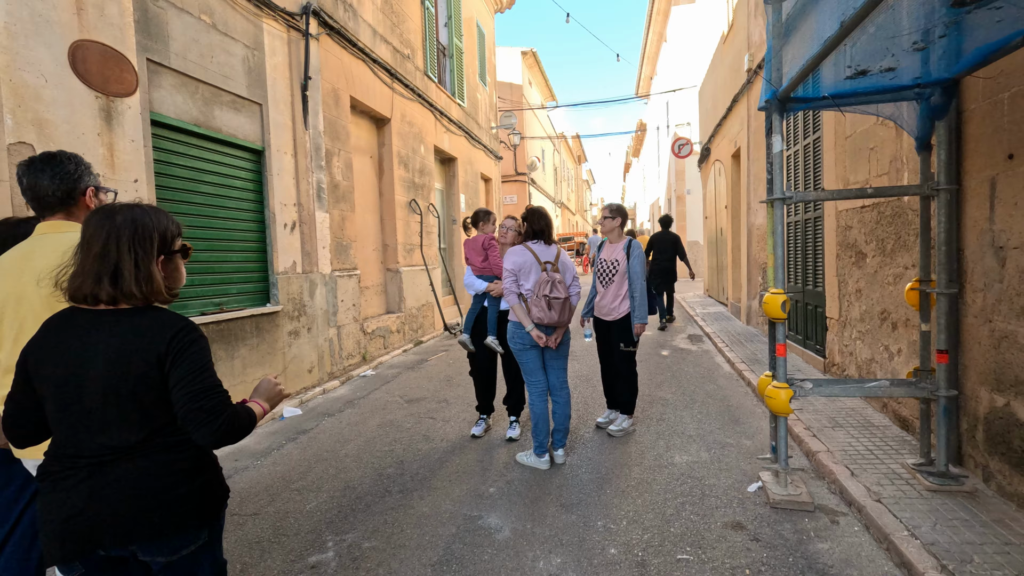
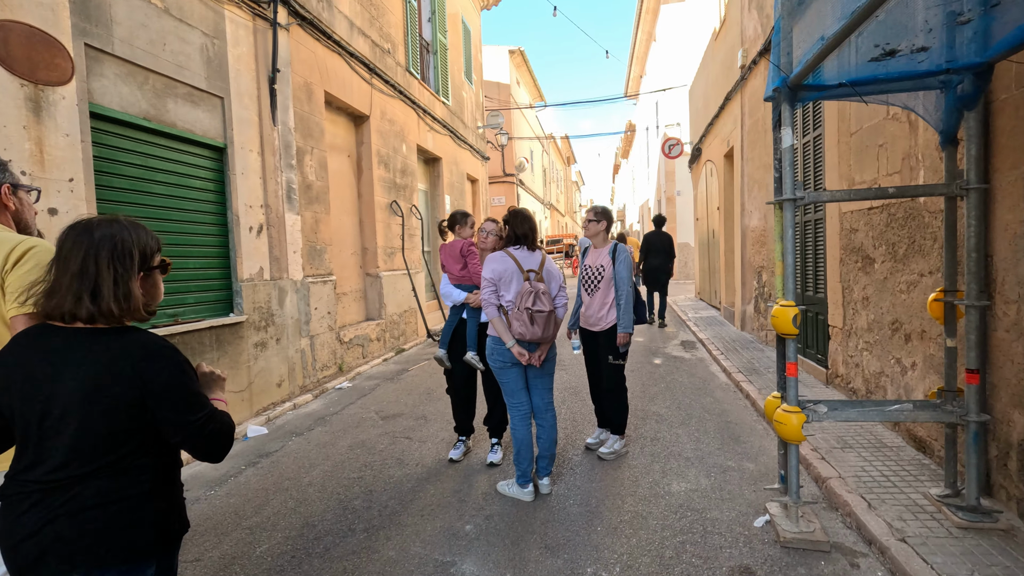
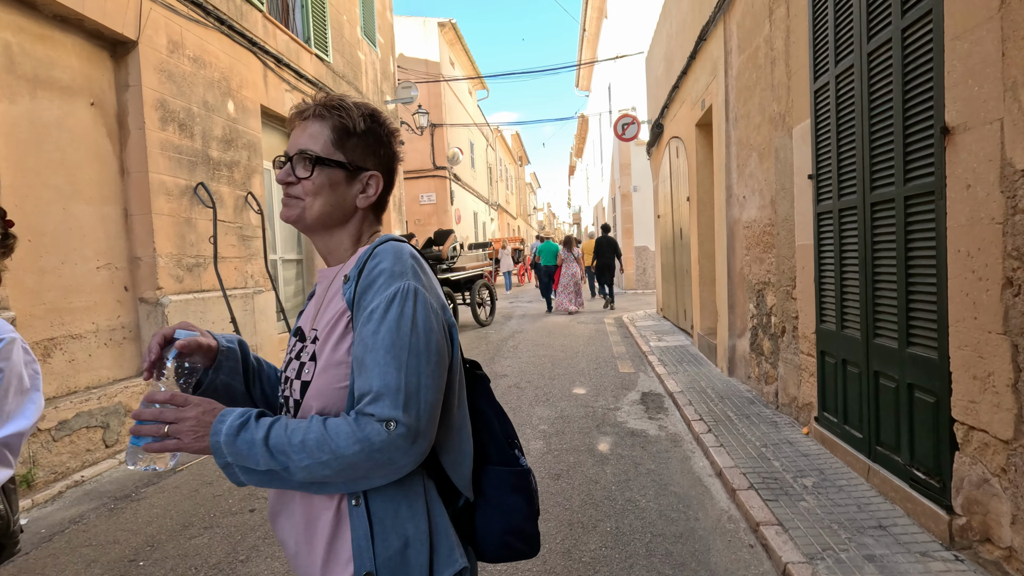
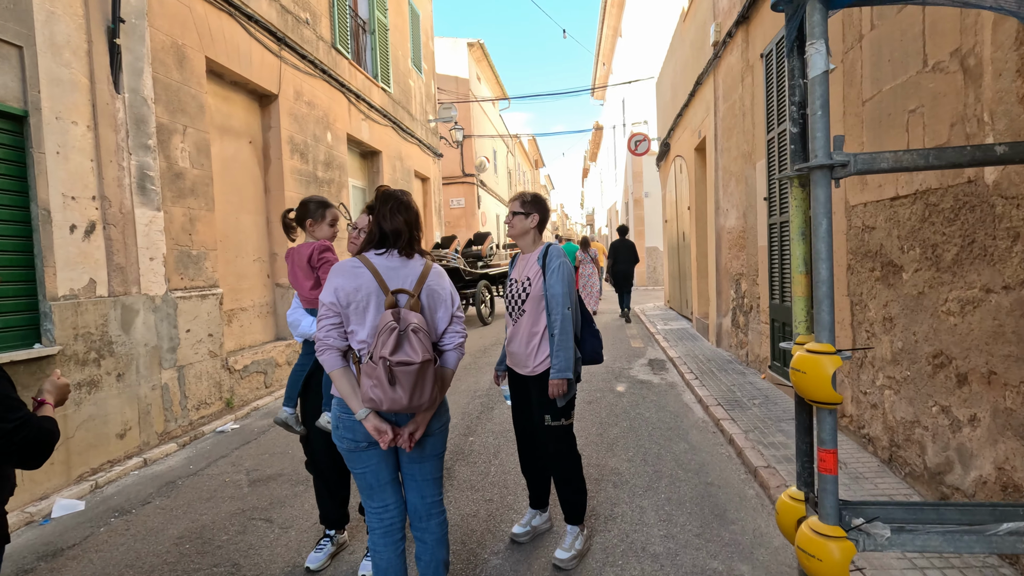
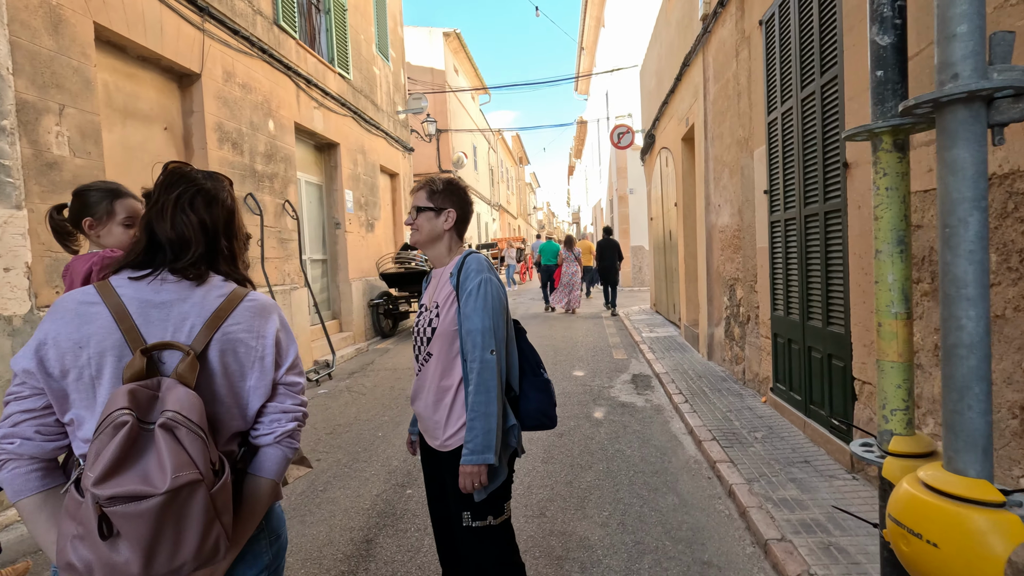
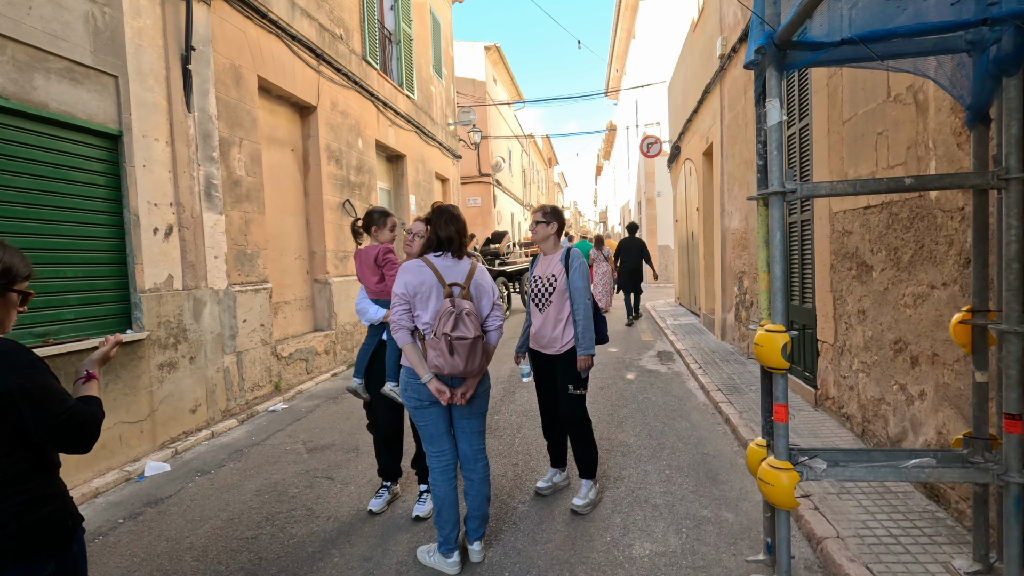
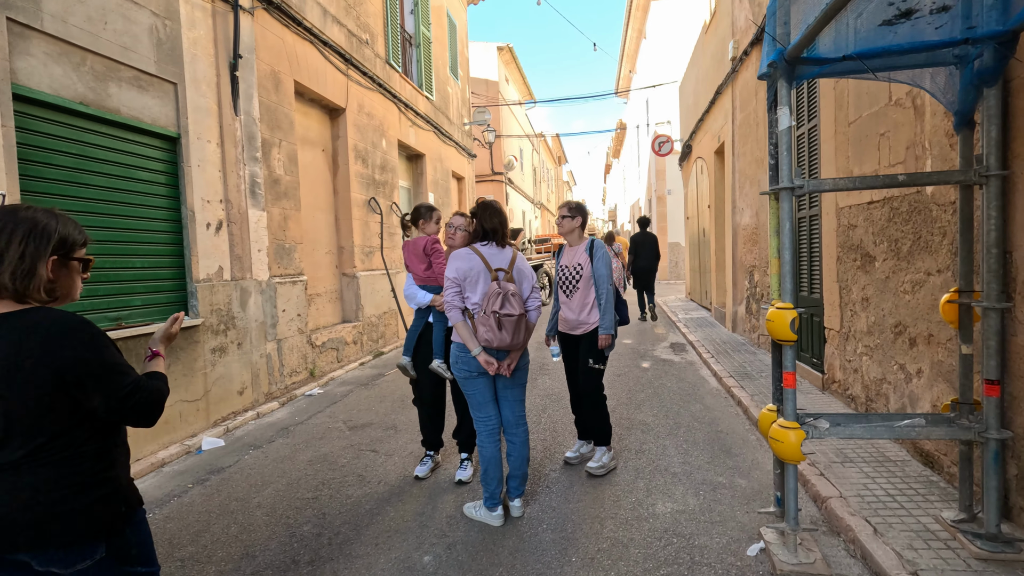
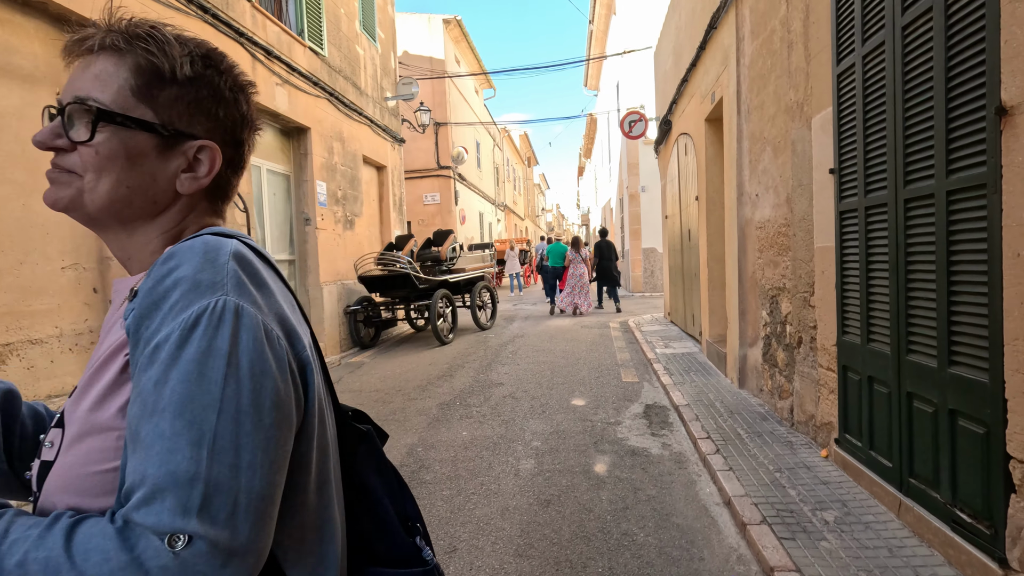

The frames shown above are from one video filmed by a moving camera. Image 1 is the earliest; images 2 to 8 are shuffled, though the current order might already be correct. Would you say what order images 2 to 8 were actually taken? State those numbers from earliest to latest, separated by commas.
2, 7, 6, 4, 5, 3, 8
